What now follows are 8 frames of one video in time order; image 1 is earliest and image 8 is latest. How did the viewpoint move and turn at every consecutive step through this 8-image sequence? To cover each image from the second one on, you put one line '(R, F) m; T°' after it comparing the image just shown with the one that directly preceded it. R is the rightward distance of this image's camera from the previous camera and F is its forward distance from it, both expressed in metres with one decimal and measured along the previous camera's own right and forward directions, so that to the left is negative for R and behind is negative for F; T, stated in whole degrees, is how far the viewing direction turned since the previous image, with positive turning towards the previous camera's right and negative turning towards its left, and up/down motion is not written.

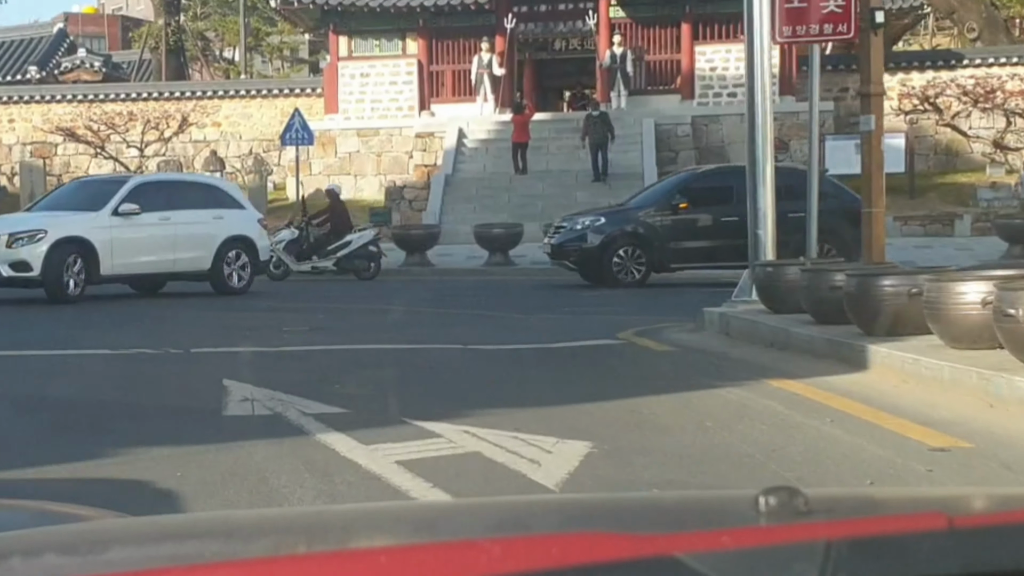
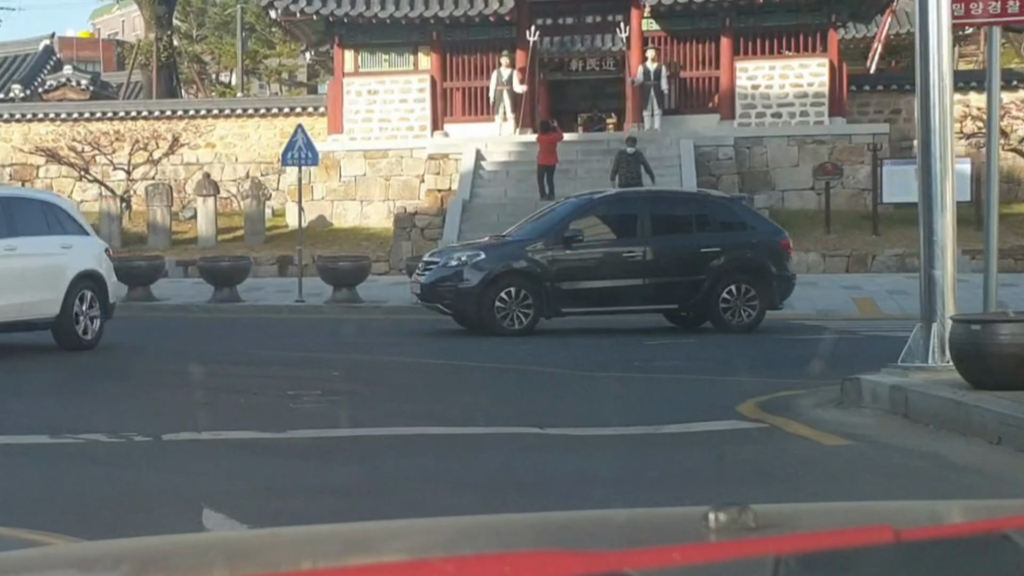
(-0.5, +3.0) m; 0°
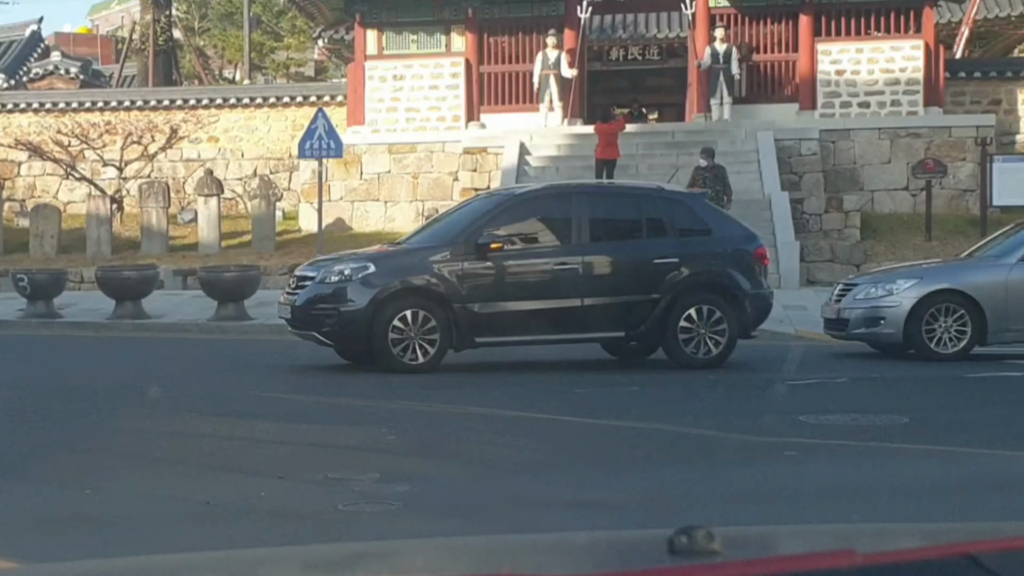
(-0.8, +3.7) m; 0°
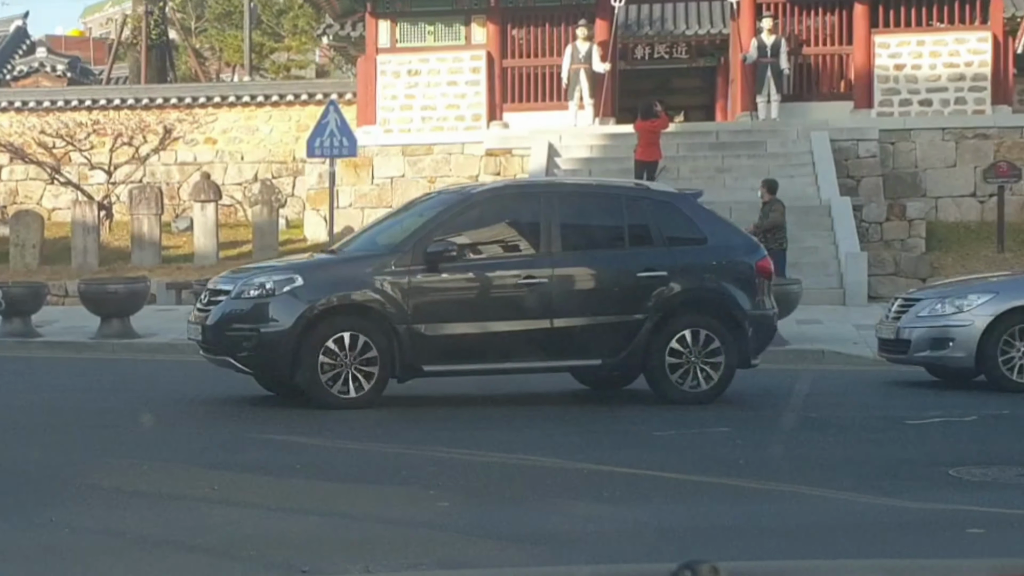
(-0.5, +2.2) m; 0°
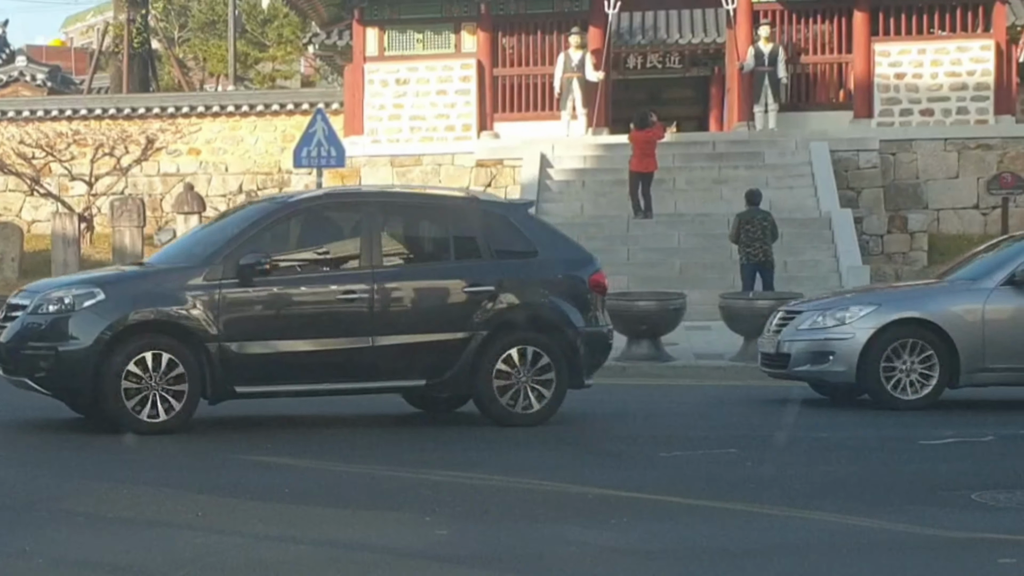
(-0.1, +0.6) m; 0°
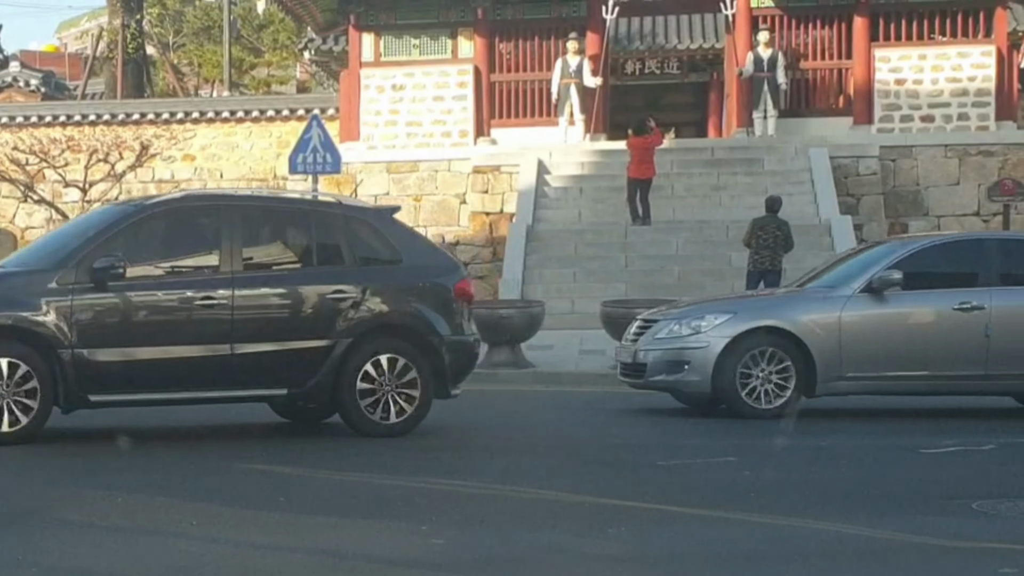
(0.0, +0.2) m; 0°
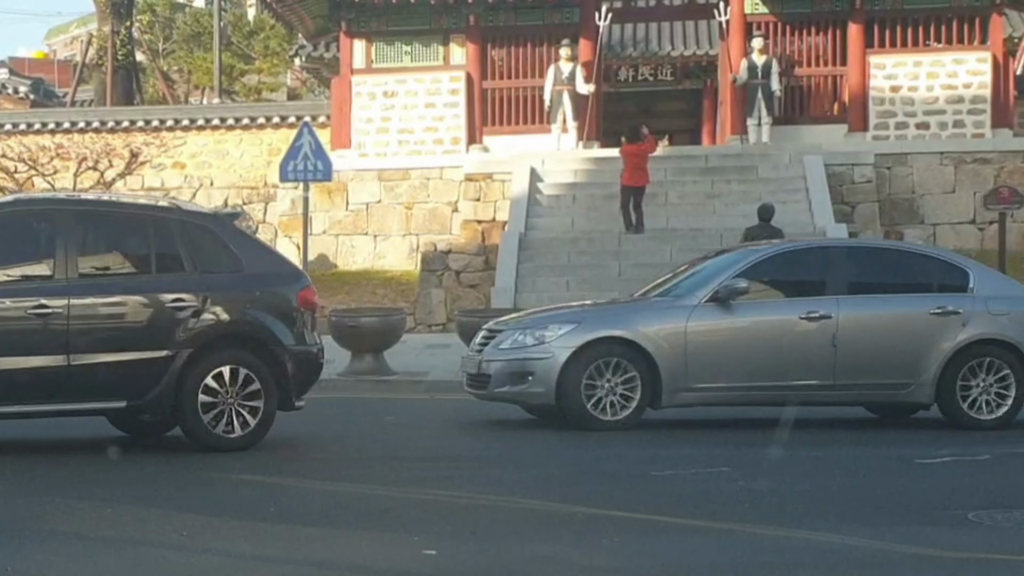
(0.0, +0.2) m; 0°
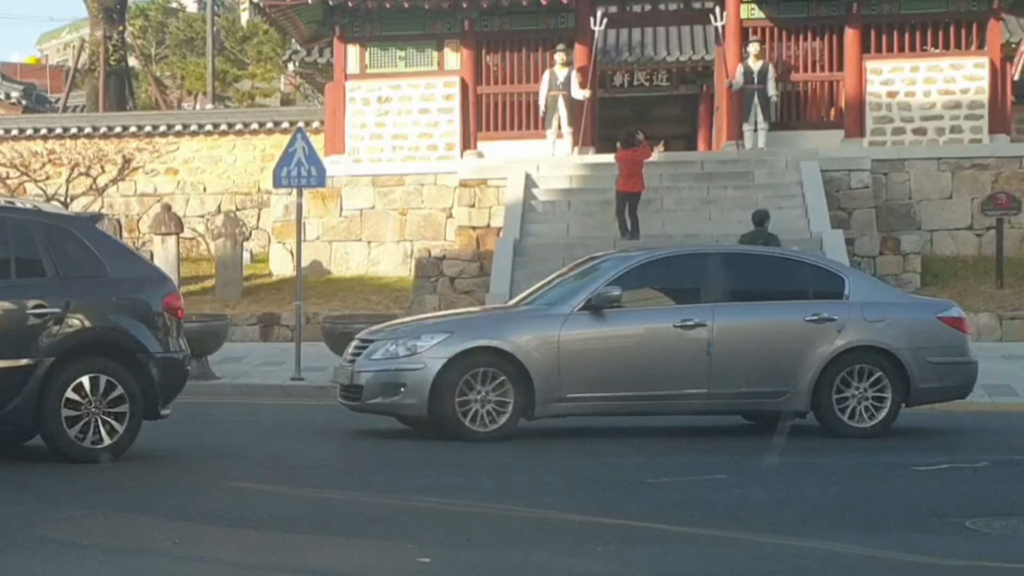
(0.0, +0.1) m; 0°
